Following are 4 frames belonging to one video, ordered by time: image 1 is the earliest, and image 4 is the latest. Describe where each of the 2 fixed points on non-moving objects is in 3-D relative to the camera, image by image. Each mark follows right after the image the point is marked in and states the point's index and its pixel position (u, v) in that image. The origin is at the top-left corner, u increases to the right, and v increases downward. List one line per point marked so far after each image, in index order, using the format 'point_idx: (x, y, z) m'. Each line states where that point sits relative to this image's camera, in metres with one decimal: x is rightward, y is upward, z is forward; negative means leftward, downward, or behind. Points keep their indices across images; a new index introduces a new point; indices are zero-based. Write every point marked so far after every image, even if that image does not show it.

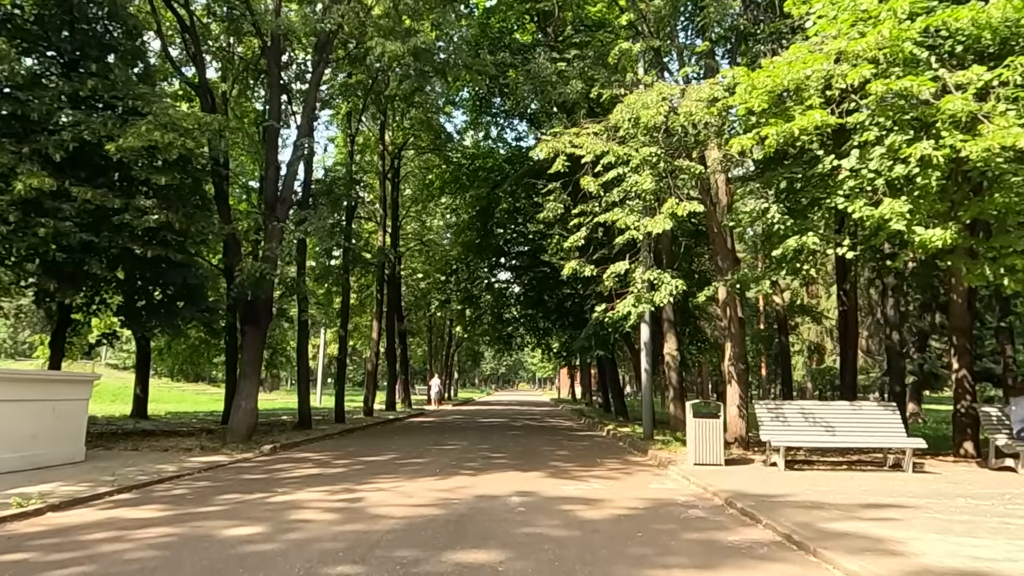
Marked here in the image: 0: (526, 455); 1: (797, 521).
0: (+0.3, -3.6, +17.4) m
1: (+3.2, -2.6, +8.8) m
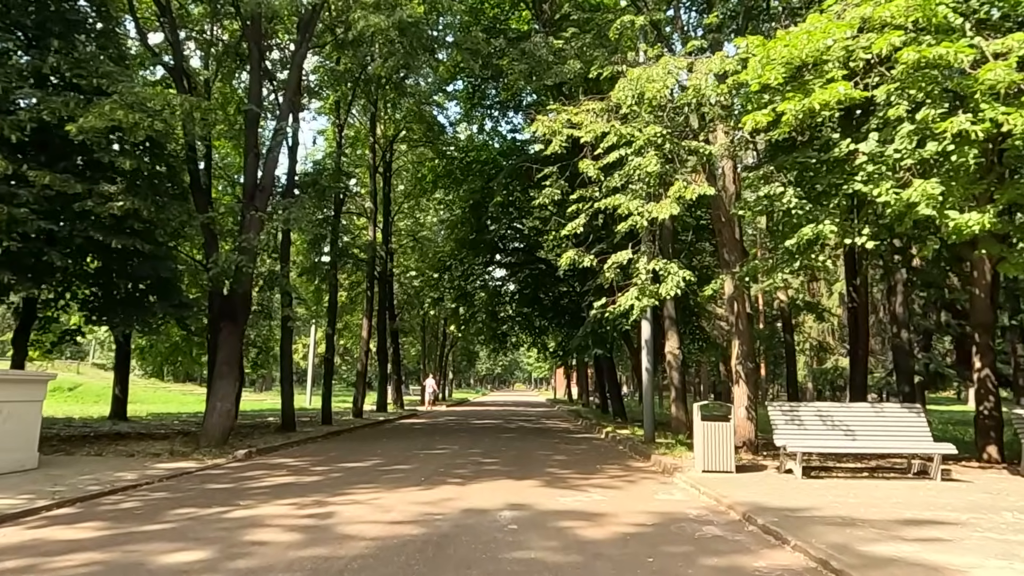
0: (+0.2, -3.5, +16.2) m
1: (+3.1, -2.4, +7.7) m
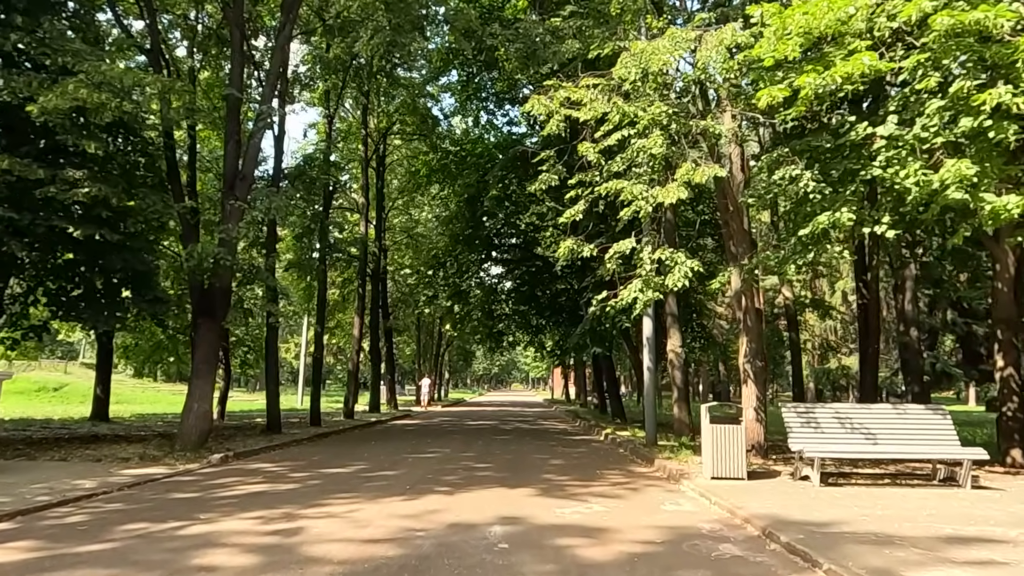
0: (+0.1, -3.4, +15.2) m
1: (+3.0, -2.3, +6.6) m
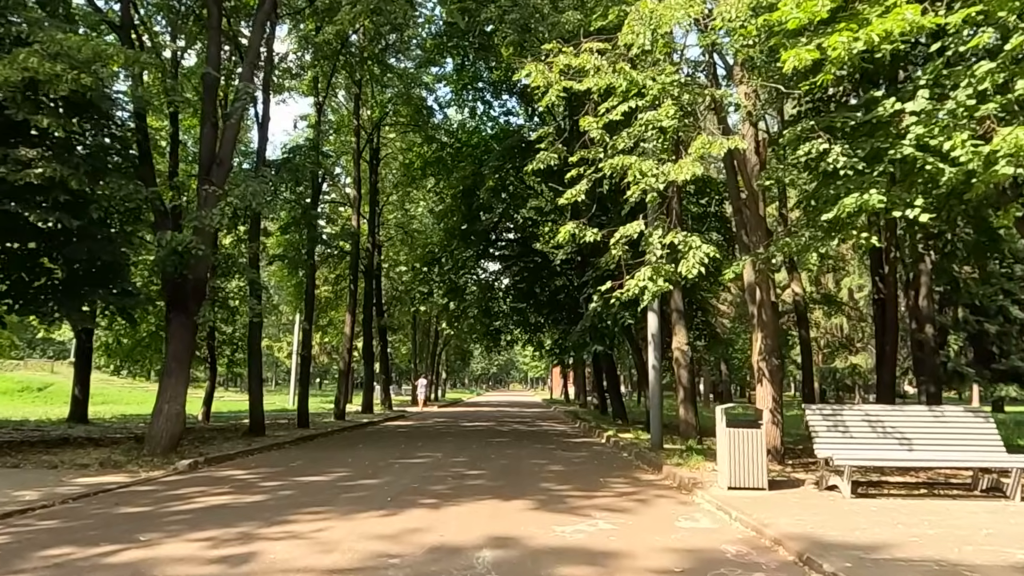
0: (0.0, -3.2, +13.9) m
1: (+2.9, -2.2, +5.3) m
